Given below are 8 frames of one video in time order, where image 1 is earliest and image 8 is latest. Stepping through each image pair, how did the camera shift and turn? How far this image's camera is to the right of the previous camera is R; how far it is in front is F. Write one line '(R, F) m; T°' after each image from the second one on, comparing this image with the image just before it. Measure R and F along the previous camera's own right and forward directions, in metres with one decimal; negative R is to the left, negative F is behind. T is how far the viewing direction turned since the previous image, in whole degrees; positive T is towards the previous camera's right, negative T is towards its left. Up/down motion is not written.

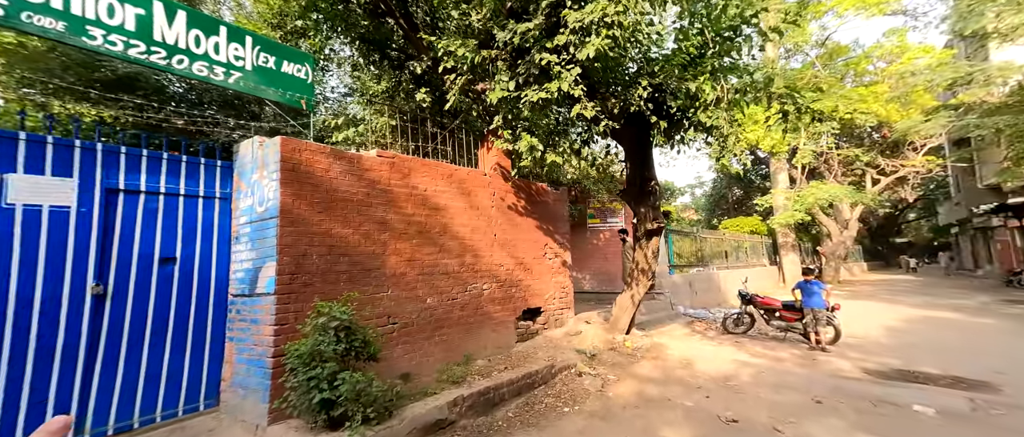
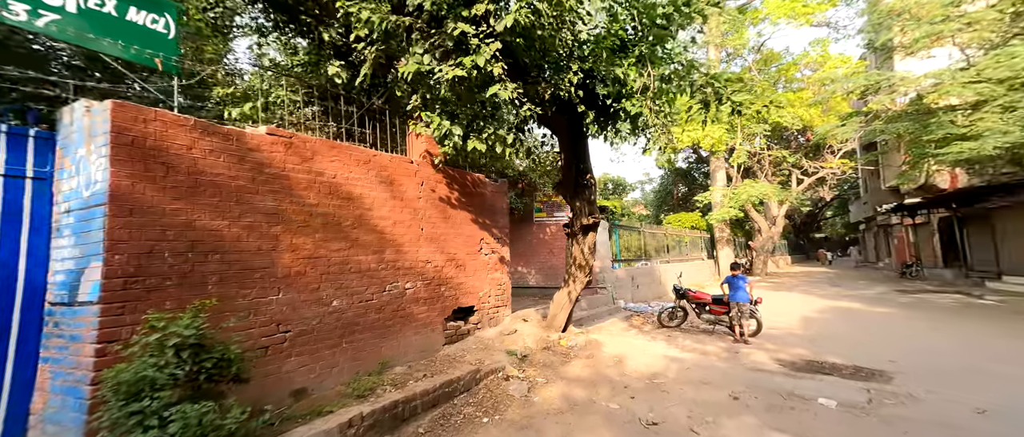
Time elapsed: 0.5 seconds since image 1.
(+0.3, +0.3) m; +7°
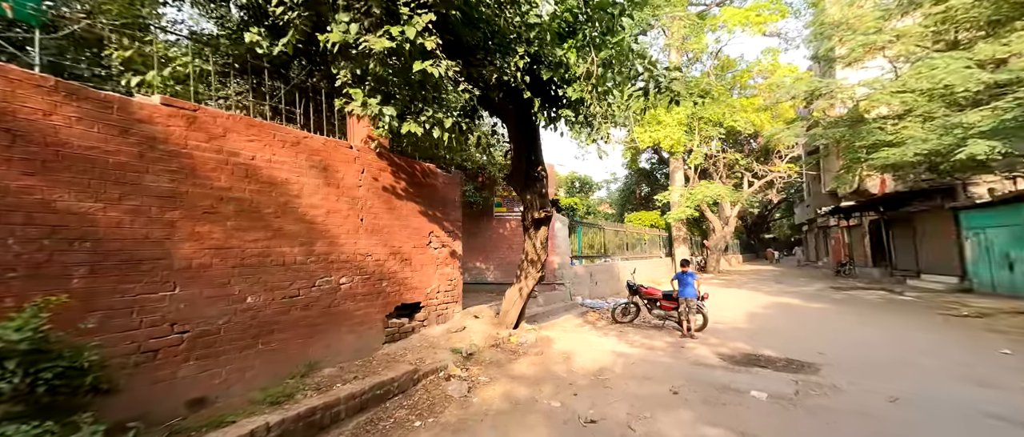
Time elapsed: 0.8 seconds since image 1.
(+0.2, +0.2) m; +5°
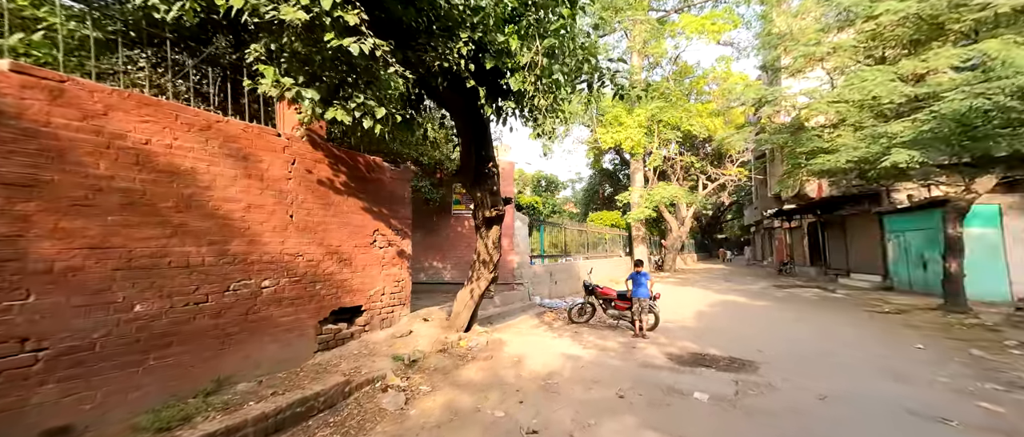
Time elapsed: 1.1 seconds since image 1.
(+0.2, +0.2) m; +5°
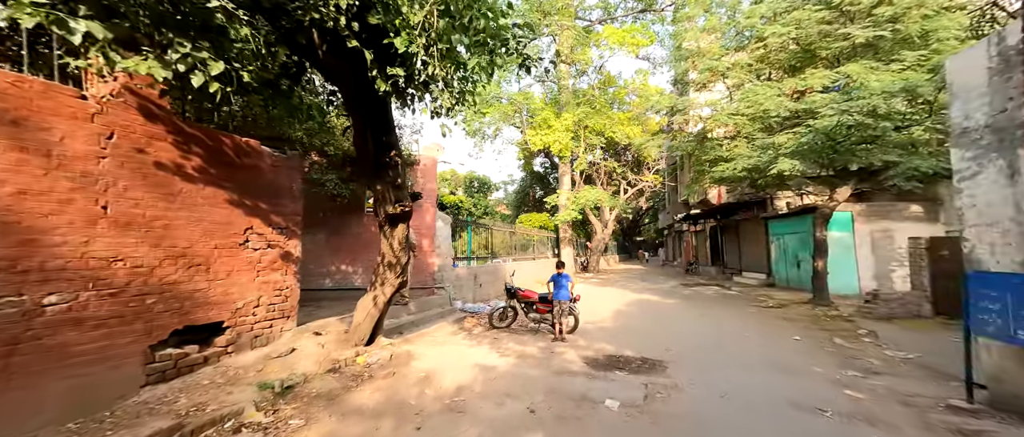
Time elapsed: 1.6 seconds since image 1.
(+0.2, +0.4) m; +10°
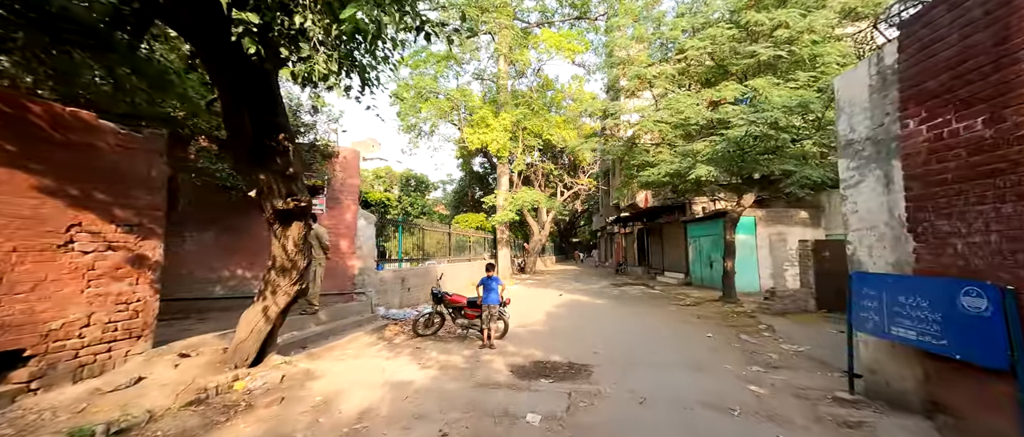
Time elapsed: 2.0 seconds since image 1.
(+0.2, +0.3) m; +9°
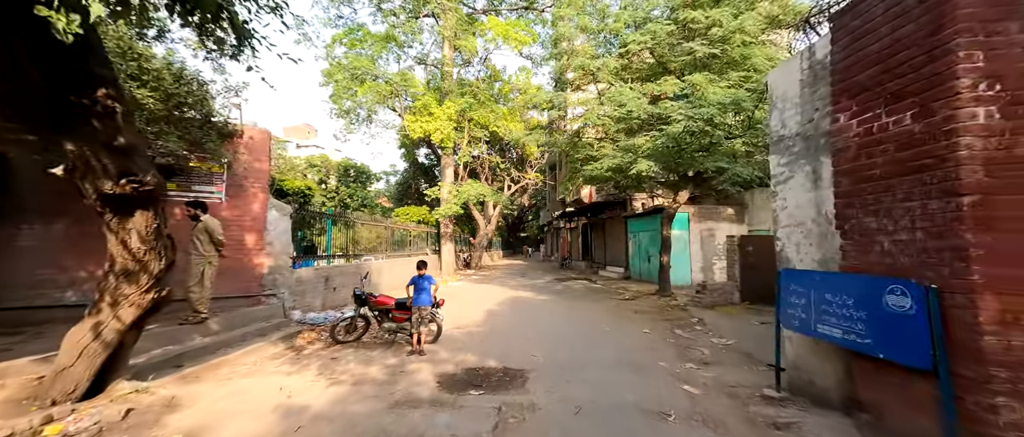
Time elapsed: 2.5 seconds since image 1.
(+0.3, +0.5) m; +8°
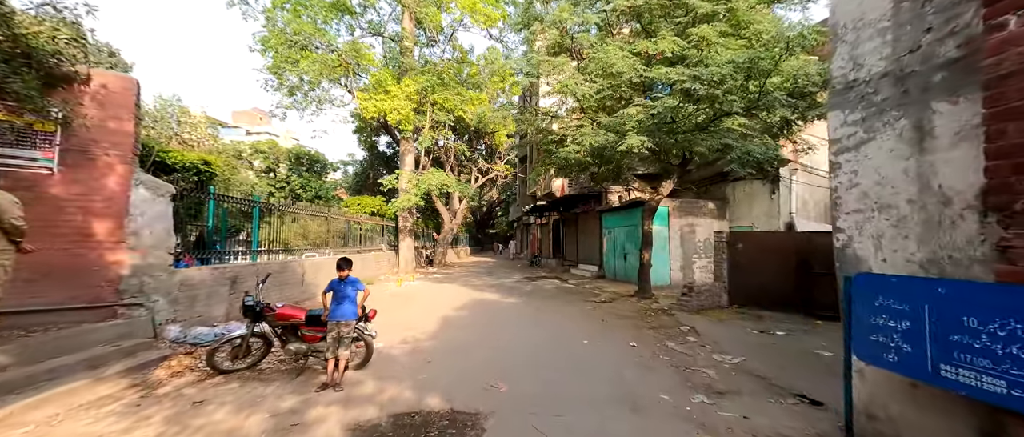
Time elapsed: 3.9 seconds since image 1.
(+0.2, +1.6) m; +5°
